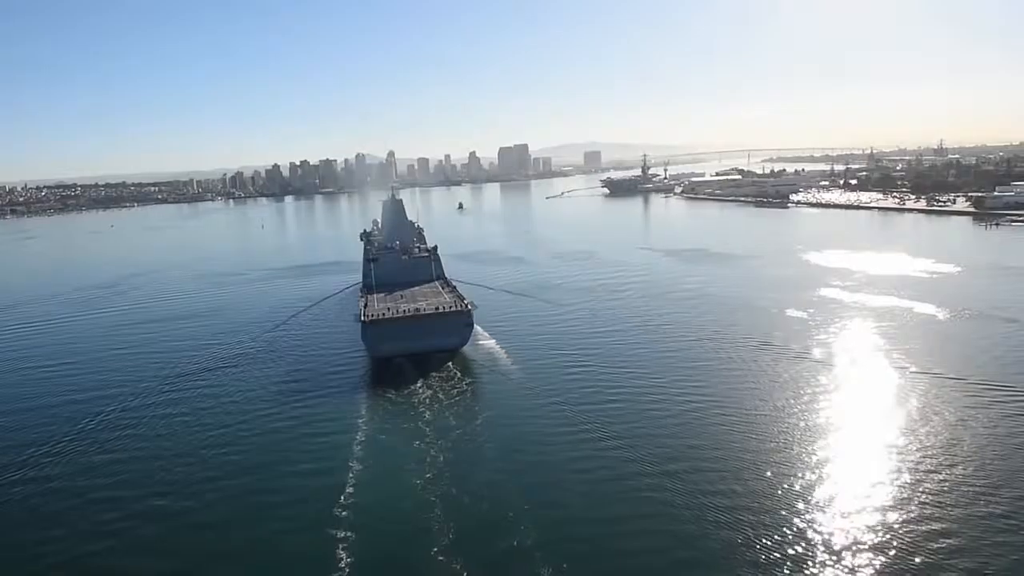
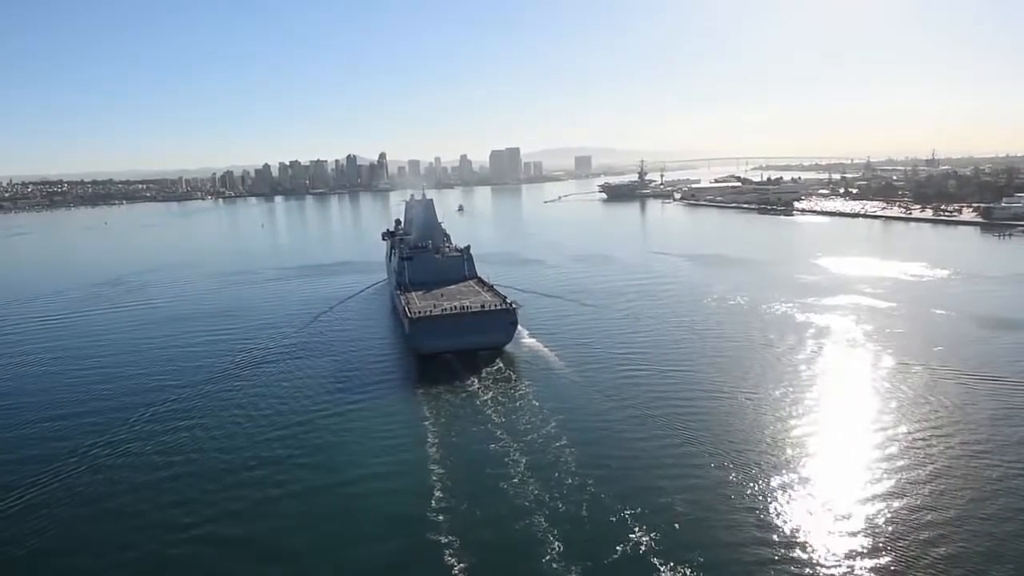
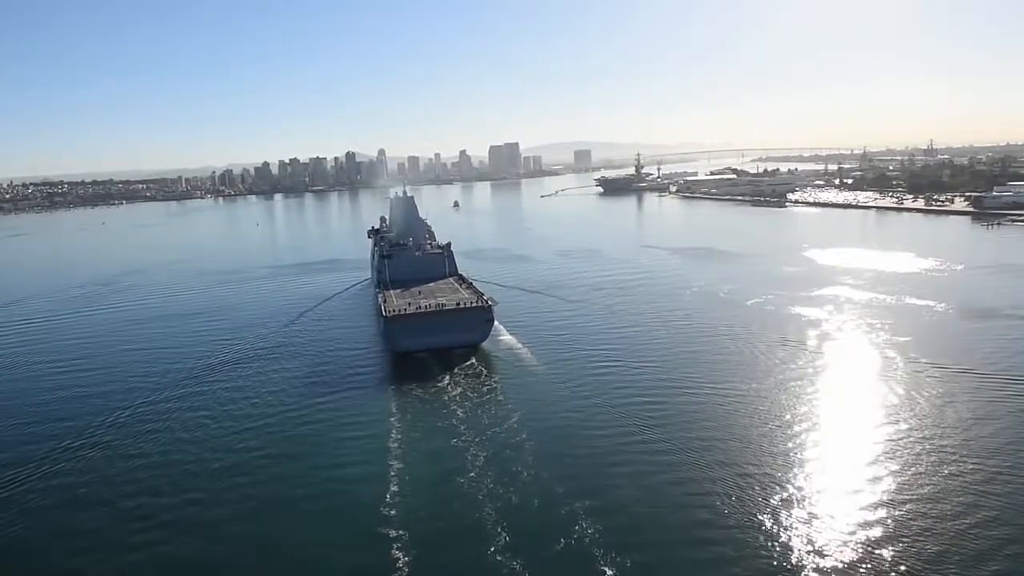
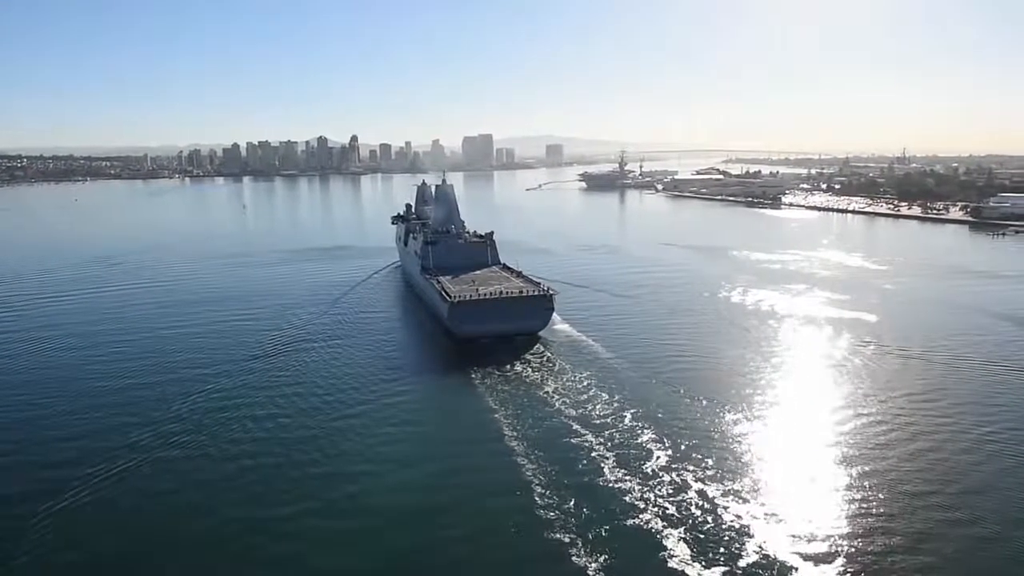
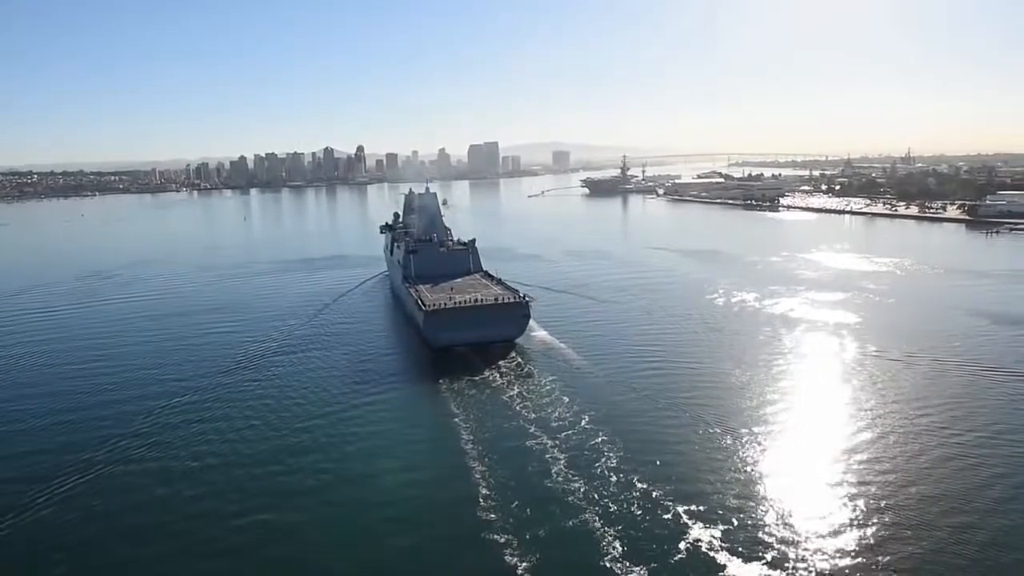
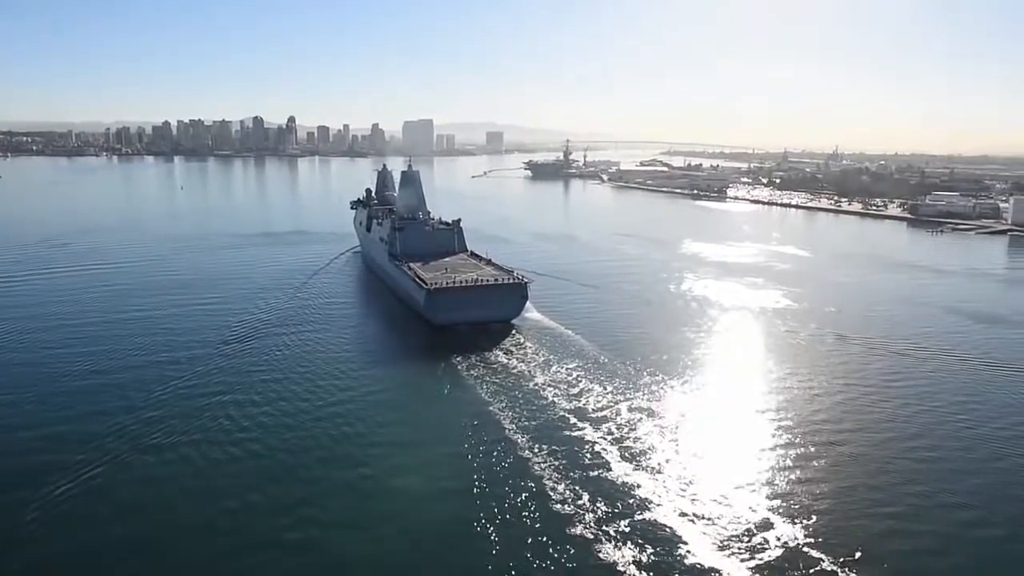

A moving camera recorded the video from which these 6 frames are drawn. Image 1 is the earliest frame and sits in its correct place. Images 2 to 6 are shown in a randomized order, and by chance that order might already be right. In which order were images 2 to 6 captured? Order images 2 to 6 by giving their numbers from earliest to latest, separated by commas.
3, 2, 5, 4, 6
